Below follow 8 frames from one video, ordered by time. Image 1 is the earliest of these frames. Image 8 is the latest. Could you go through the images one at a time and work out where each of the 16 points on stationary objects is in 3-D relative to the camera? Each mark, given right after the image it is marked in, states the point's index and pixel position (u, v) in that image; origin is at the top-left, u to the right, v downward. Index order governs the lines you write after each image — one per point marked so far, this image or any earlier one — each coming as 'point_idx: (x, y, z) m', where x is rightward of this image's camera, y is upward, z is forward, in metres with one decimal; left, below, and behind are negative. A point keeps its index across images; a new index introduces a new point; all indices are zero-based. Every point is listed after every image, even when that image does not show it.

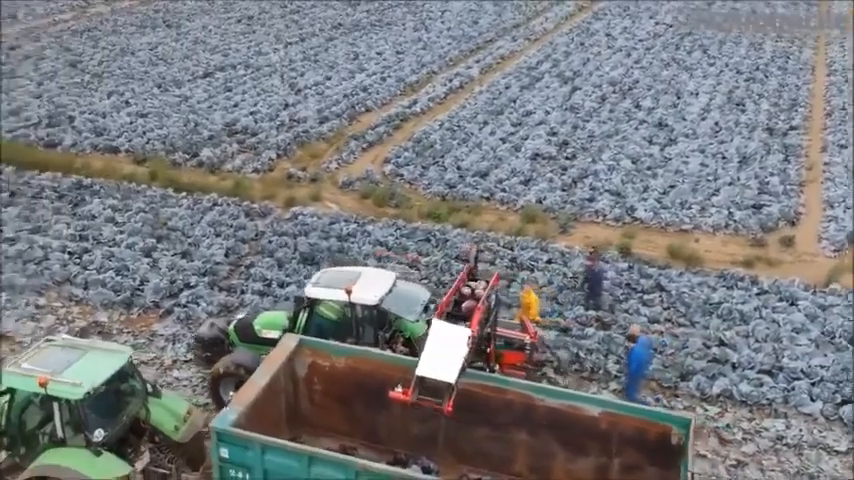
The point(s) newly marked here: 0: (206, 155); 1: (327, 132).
0: (-4.7, +1.8, +17.3) m
1: (-2.3, +2.5, +19.0) m
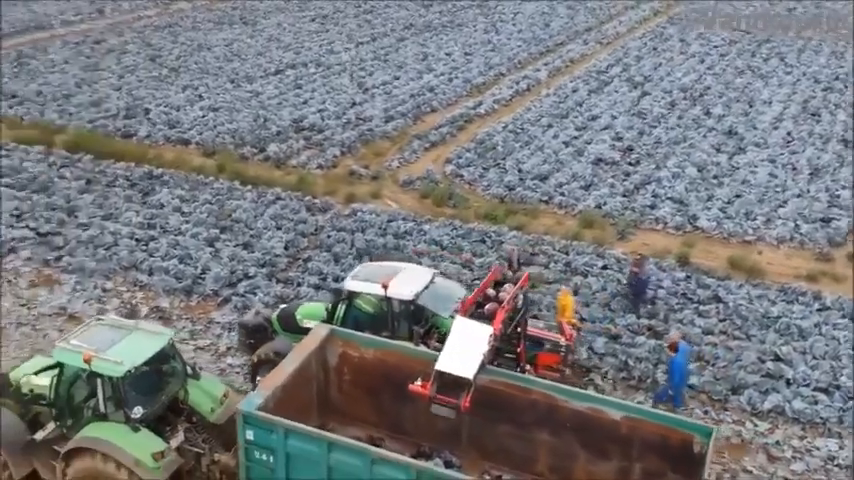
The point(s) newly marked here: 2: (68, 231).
0: (-3.3, +2.0, +17.8) m
1: (-0.9, +2.6, +19.3) m
2: (-6.1, +0.2, +14.1) m
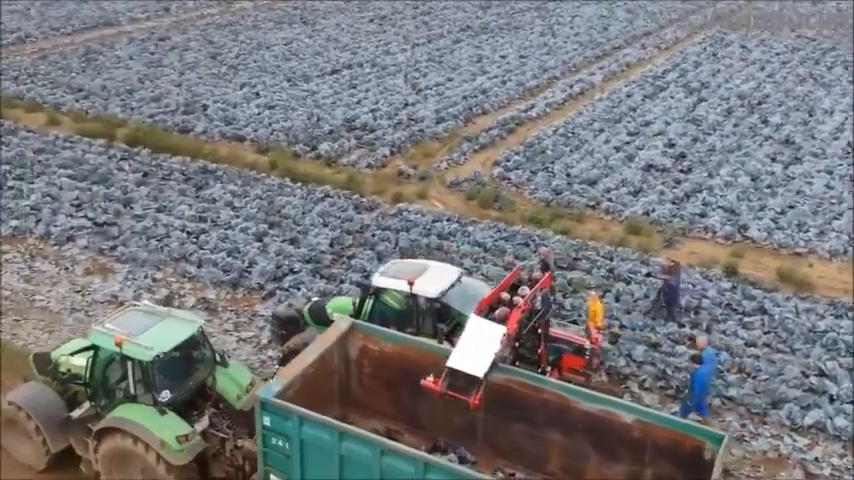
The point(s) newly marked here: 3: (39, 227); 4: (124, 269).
0: (-2.3, +2.0, +18.0) m
1: (+0.3, +2.6, +19.4) m
2: (-5.4, +0.3, +14.5) m
3: (-6.7, +0.2, +14.3) m
4: (-4.8, -0.5, +13.0) m
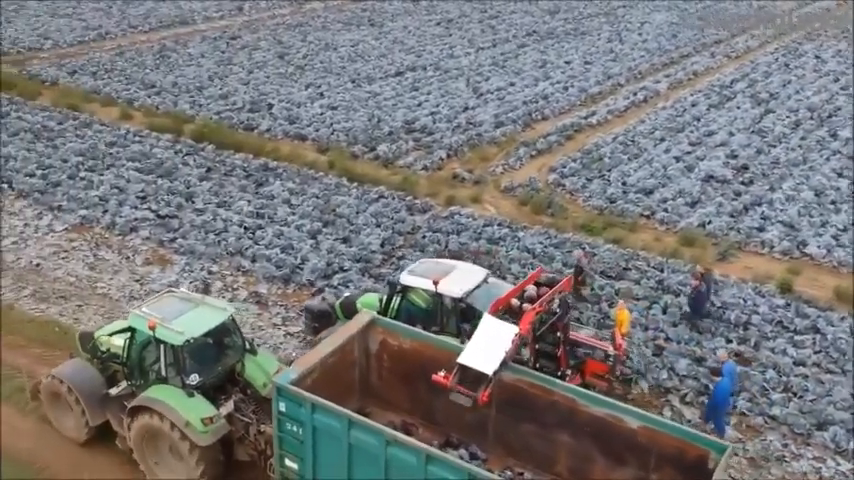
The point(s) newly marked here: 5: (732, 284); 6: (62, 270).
0: (-1.0, +2.0, +18.3) m
1: (+1.7, +2.5, +19.4) m
2: (-4.4, +0.5, +15.0) m
3: (-5.8, +0.4, +14.9) m
4: (-4.0, -0.3, +13.5) m
5: (+4.7, -0.7, +12.7) m
6: (-5.8, -0.5, +13.1) m
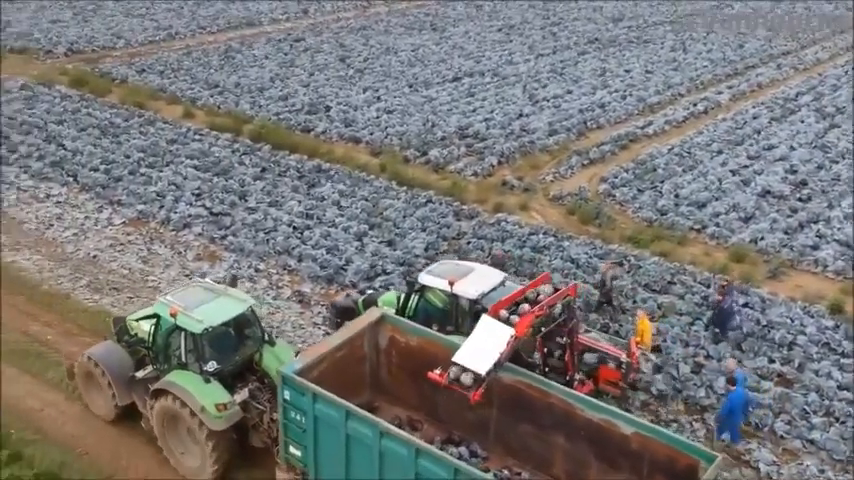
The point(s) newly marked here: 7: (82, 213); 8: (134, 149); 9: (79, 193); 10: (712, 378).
0: (+0.2, +1.9, +18.4) m
1: (+3.0, +2.3, +19.3) m
2: (-3.6, +0.5, +15.4) m
3: (-5.0, +0.5, +15.4) m
4: (-3.3, -0.3, +13.9) m
5: (+5.4, -1.0, +12.4) m
6: (-5.1, -0.4, +13.6) m
7: (-6.5, +0.5, +15.5) m
8: (-6.6, +2.0, +18.4) m
9: (-6.9, +0.9, +16.4) m
10: (+3.7, -1.8, +10.6) m
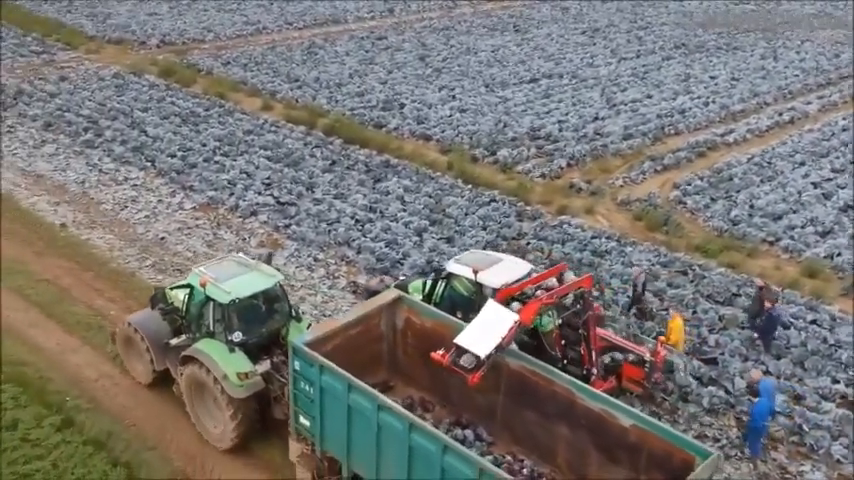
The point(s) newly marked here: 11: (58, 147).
0: (+1.7, +1.9, +18.3) m
1: (+4.6, +2.1, +18.9) m
2: (-2.4, +0.7, +15.7) m
3: (-3.8, +0.8, +15.8) m
4: (-2.3, -0.1, +14.1) m
5: (+6.1, -1.2, +11.8) m
6: (-4.2, -0.1, +14.0) m
7: (-5.3, +0.9, +16.0) m
8: (-5.0, +2.4, +19.0) m
9: (-5.6, +1.3, +17.0) m
10: (+4.2, -1.9, +10.2) m
11: (-8.3, +2.1, +18.4) m
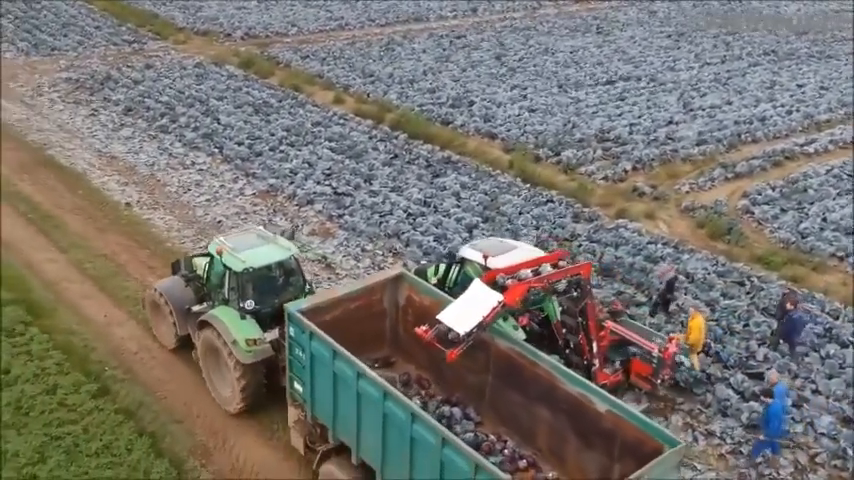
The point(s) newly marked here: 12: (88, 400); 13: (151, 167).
0: (+3.1, +1.9, +18.0) m
1: (+6.0, +1.9, +18.3) m
2: (-1.3, +0.9, +15.8) m
3: (-2.7, +1.0, +16.0) m
4: (-1.5, +0.1, +14.2) m
5: (+6.6, -1.4, +11.1) m
6: (-3.3, +0.2, +14.3) m
7: (-4.2, +1.2, +16.4) m
8: (-3.5, +2.7, +19.3) m
9: (-4.4, +1.6, +17.4) m
10: (+4.5, -2.1, +9.6) m
11: (-6.8, +2.5, +19.1) m
12: (-4.0, -1.9, +9.6) m
13: (-5.7, +1.5, +17.0) m
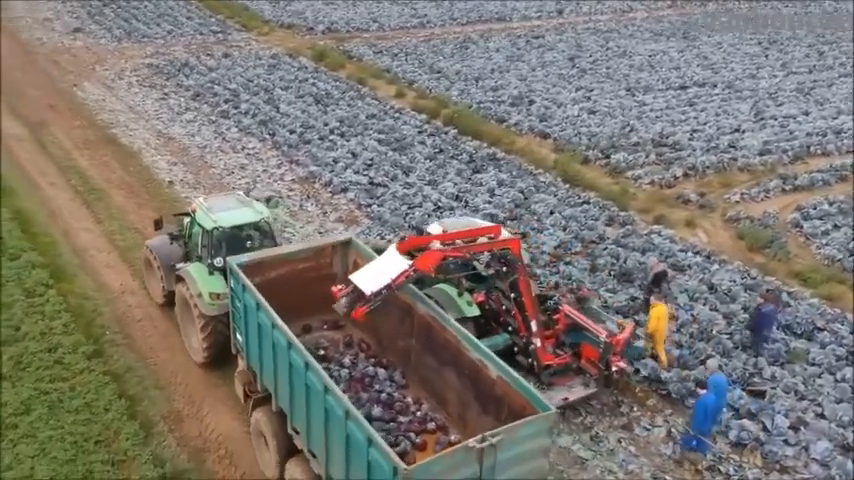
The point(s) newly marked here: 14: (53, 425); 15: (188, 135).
0: (+4.0, +1.7, +17.5) m
1: (+7.0, +1.6, +17.4) m
2: (-0.7, +1.0, +15.9) m
3: (-2.0, +1.3, +16.3) m
4: (-1.1, +0.3, +14.3) m
5: (+6.5, -1.7, +10.1) m
6: (-2.9, +0.5, +14.7) m
7: (-3.4, +1.5, +16.8) m
8: (-2.2, +2.9, +19.6) m
9: (-3.4, +2.0, +17.8) m
10: (+4.2, -2.2, +9.0) m
11: (-5.6, +3.0, +19.8) m
12: (-4.2, -1.5, +10.1) m
13: (-4.8, +2.0, +17.6) m
14: (-4.1, -2.0, +9.0) m
15: (-5.4, +2.4, +18.5) m
